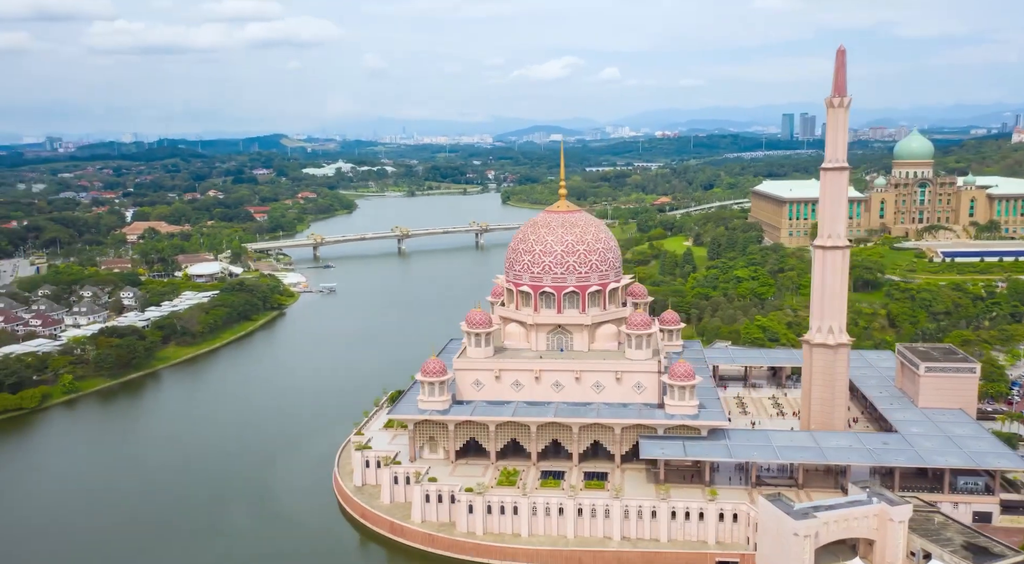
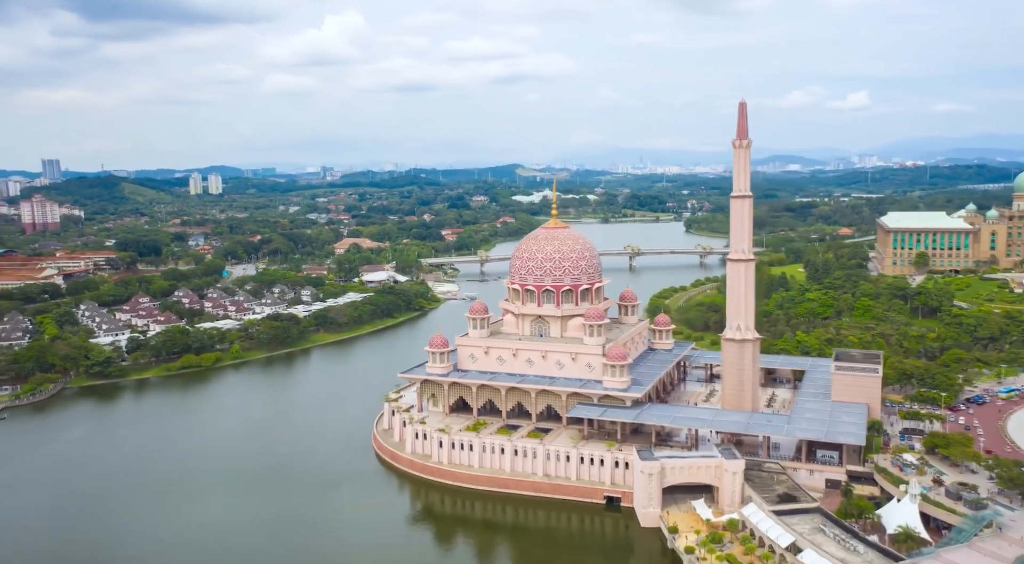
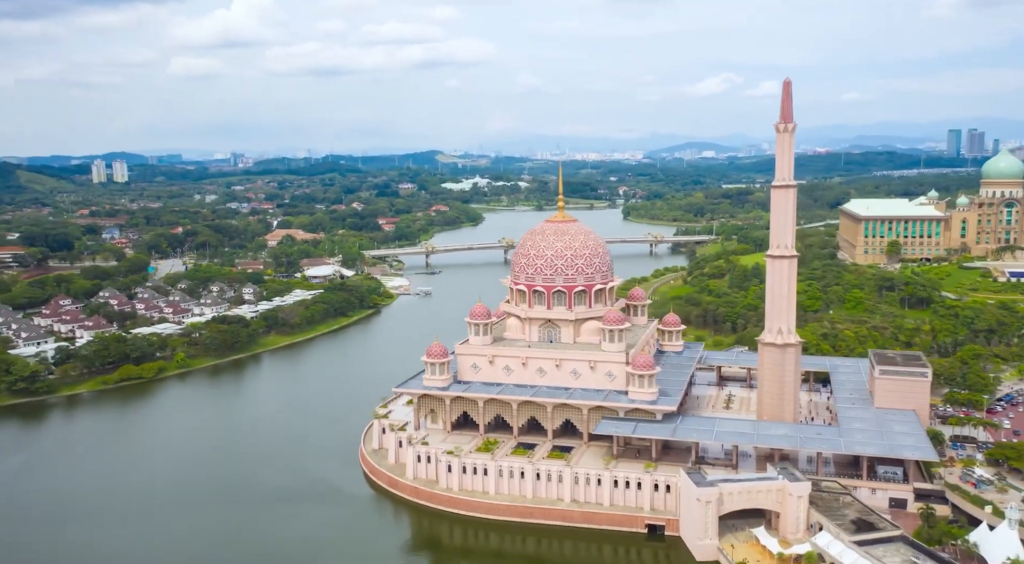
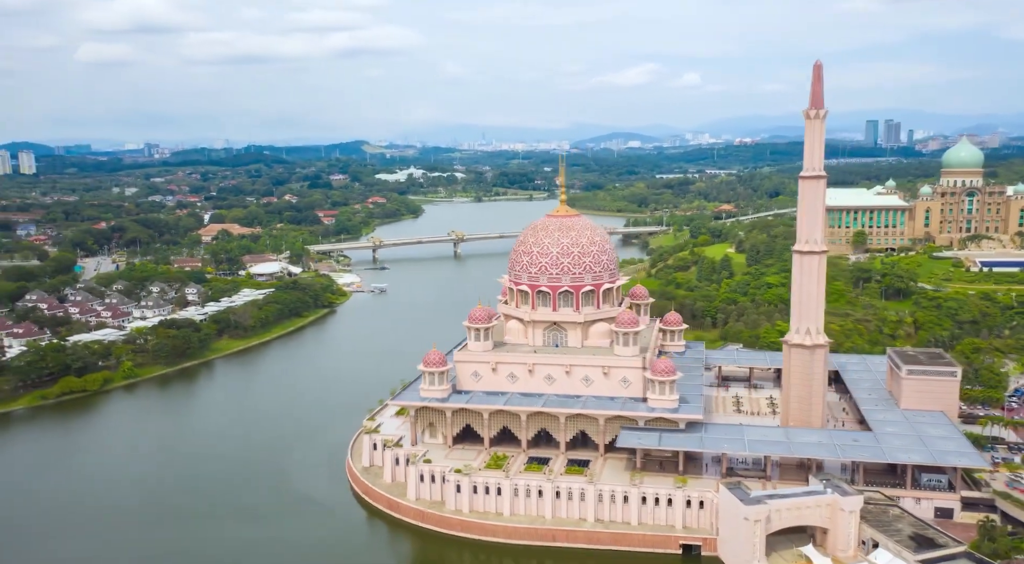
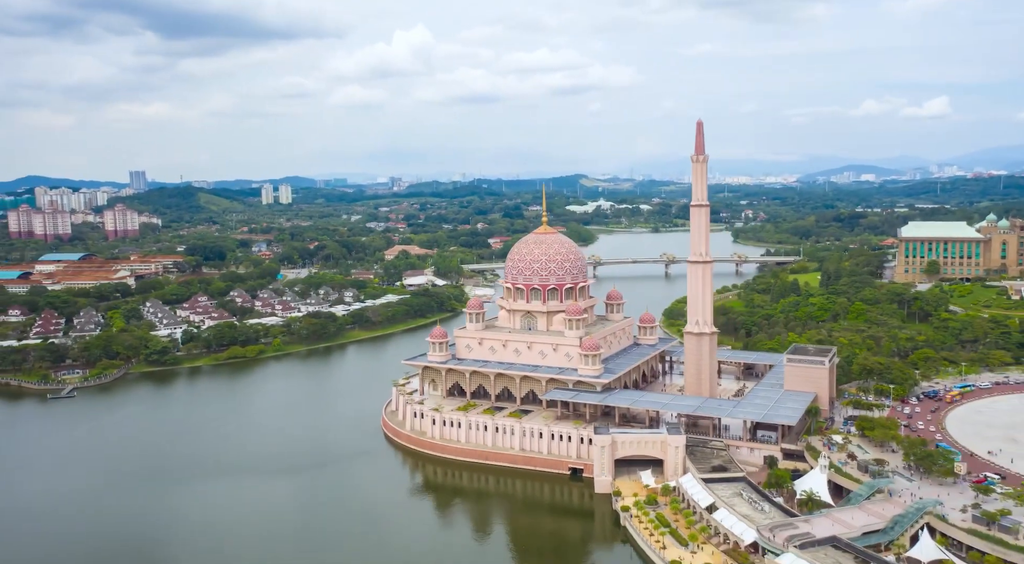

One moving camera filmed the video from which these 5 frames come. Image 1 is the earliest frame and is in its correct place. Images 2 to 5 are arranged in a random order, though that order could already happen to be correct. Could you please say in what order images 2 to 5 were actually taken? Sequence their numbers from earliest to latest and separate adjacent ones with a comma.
4, 3, 2, 5
